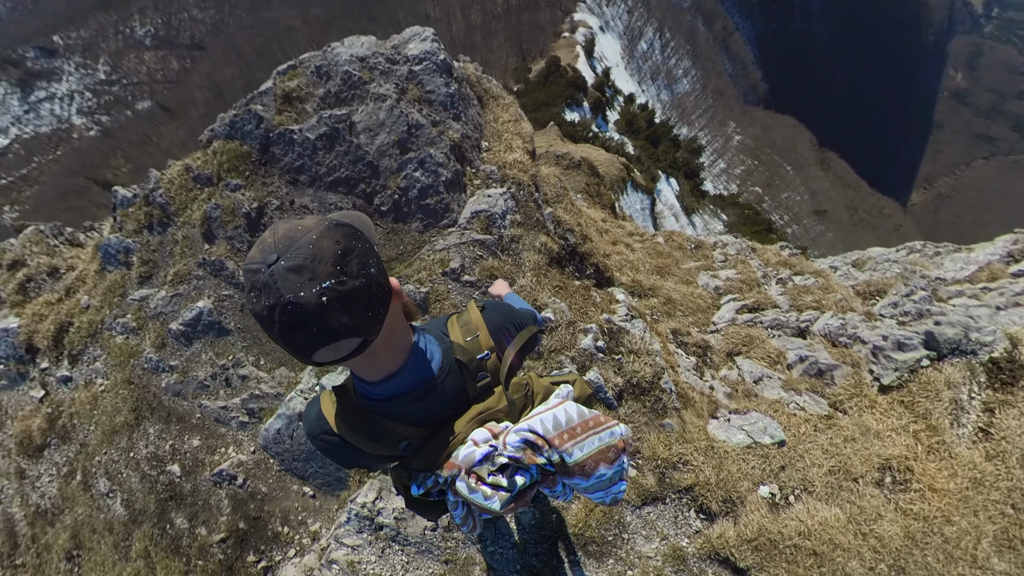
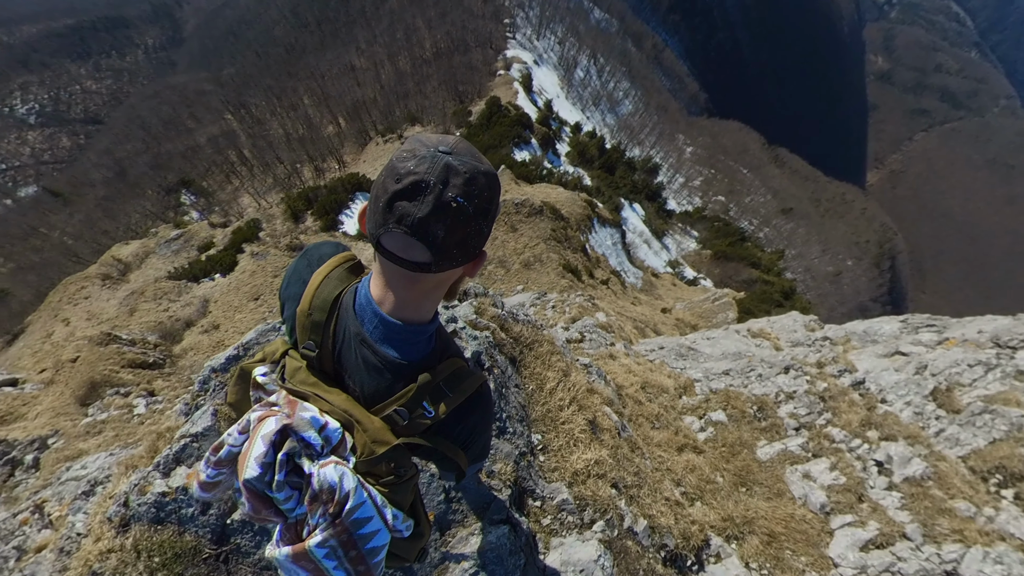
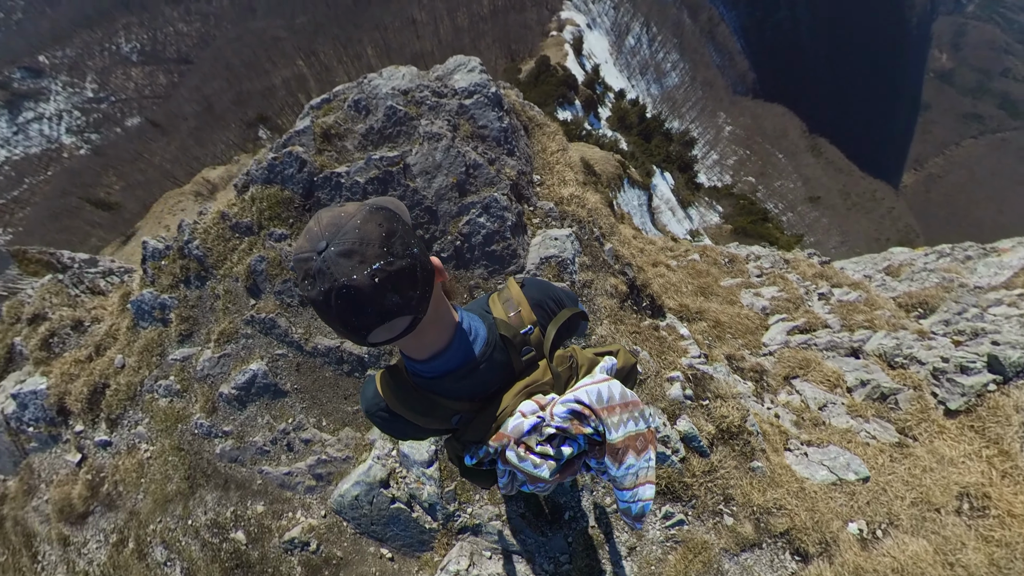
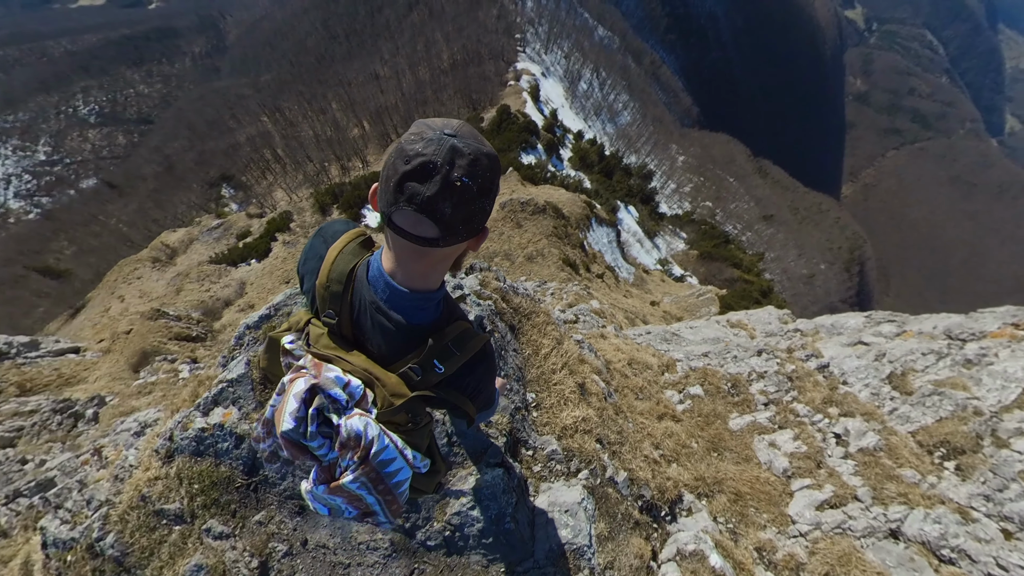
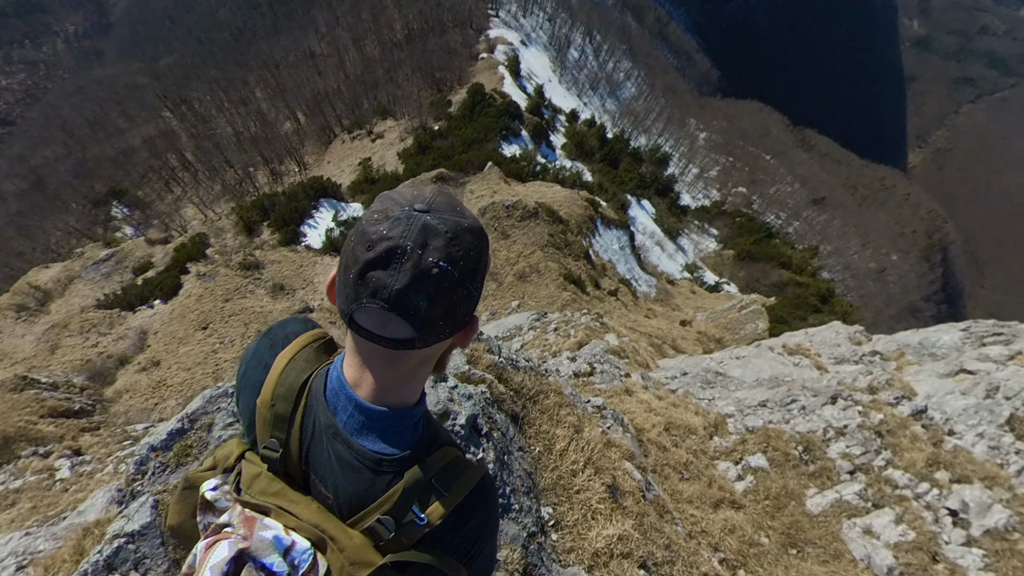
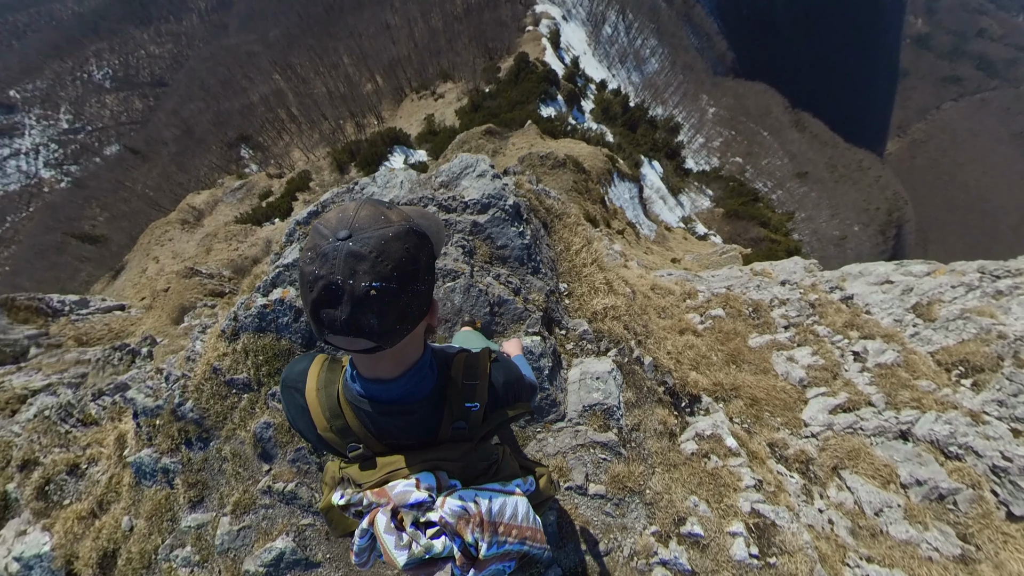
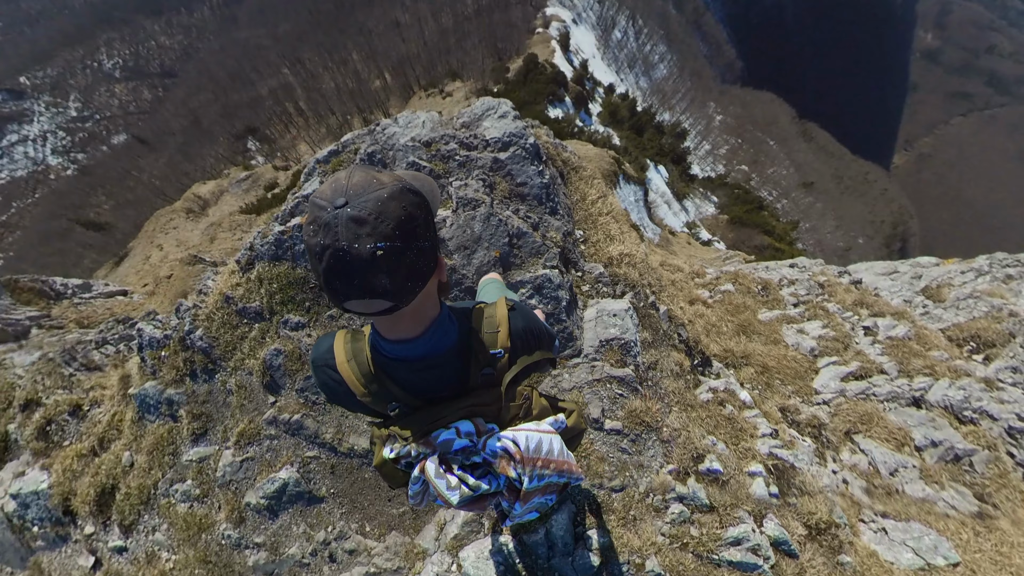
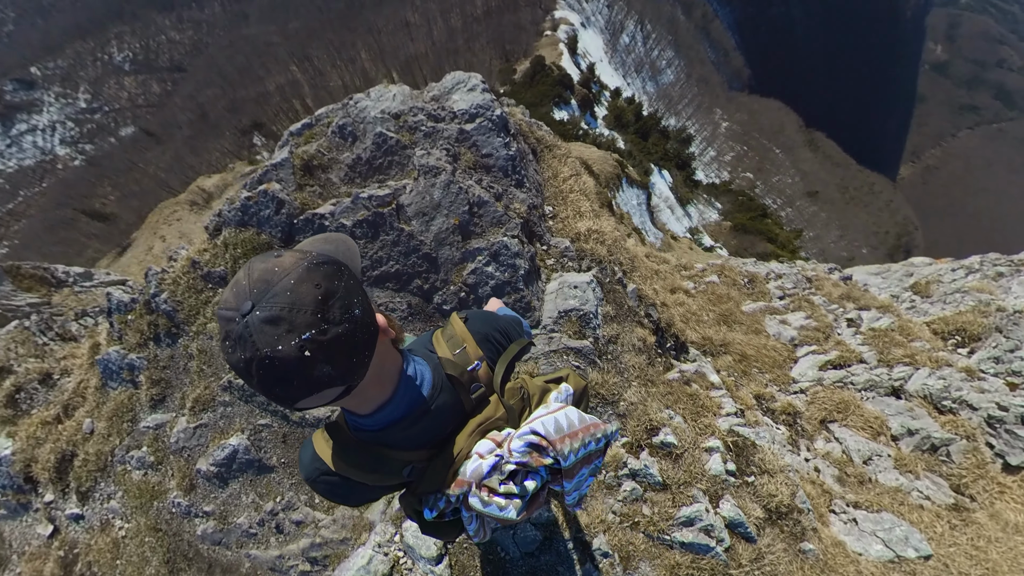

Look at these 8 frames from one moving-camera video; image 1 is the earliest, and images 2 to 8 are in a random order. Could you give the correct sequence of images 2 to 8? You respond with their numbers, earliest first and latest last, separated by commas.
3, 8, 7, 6, 4, 2, 5
